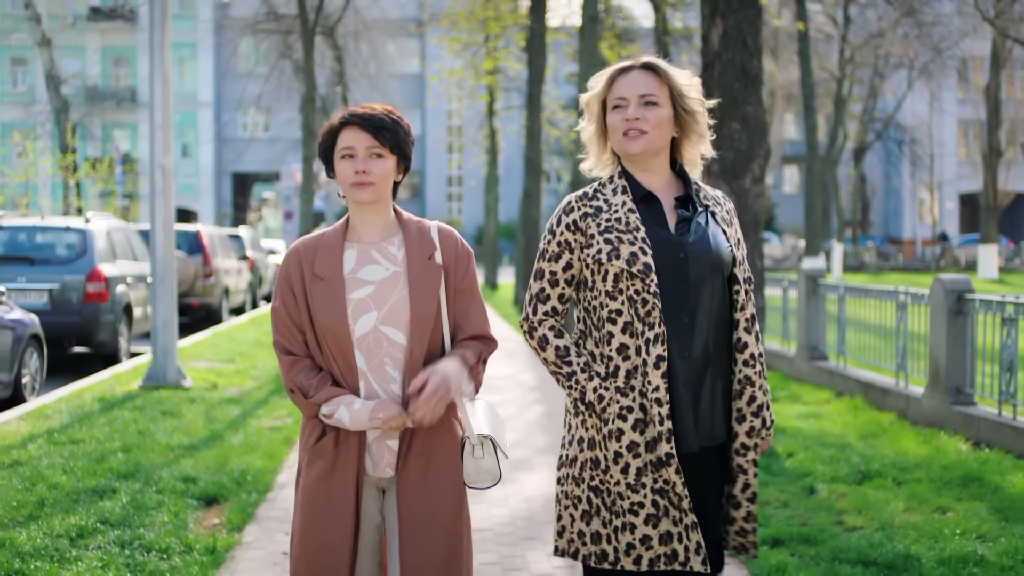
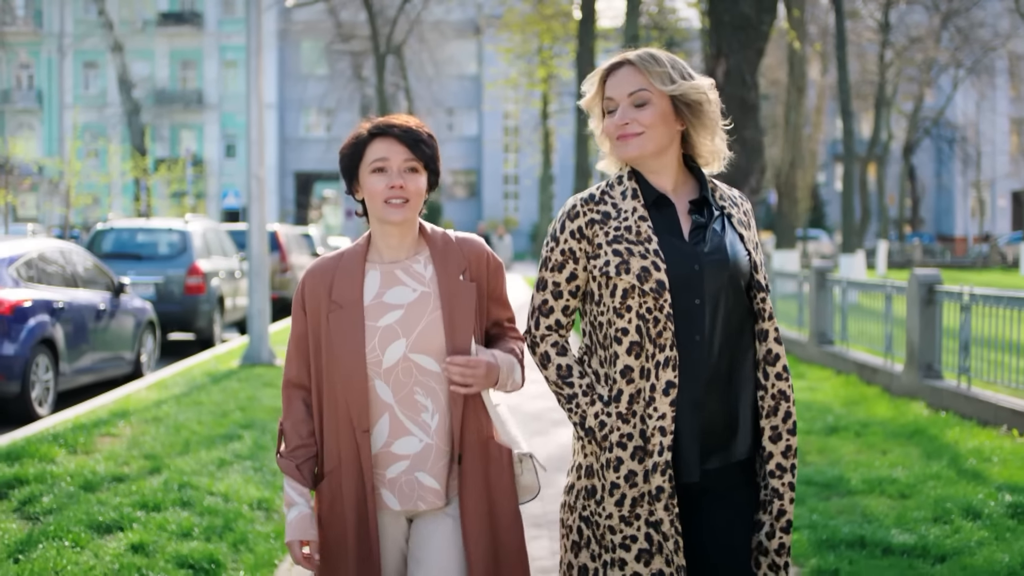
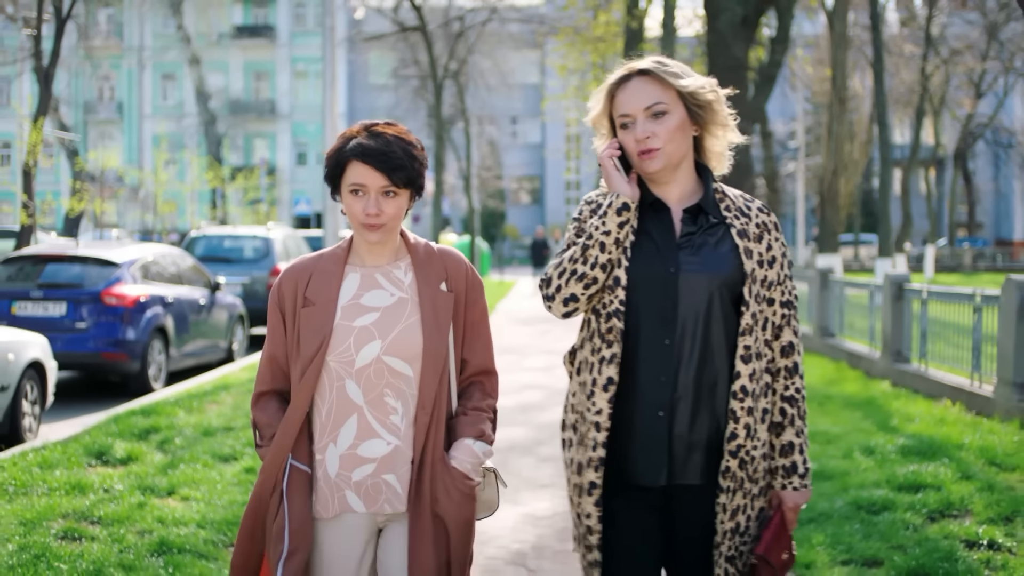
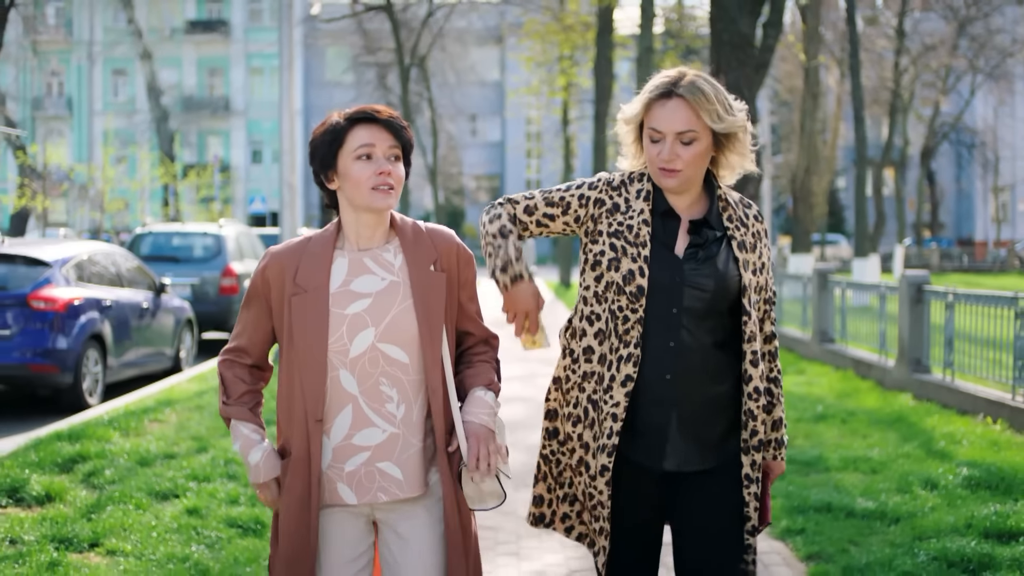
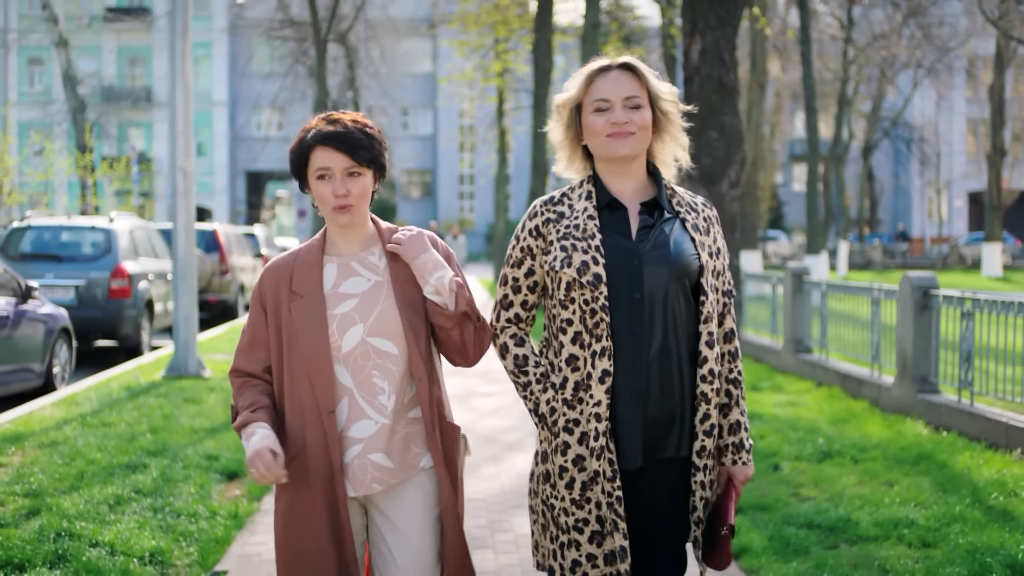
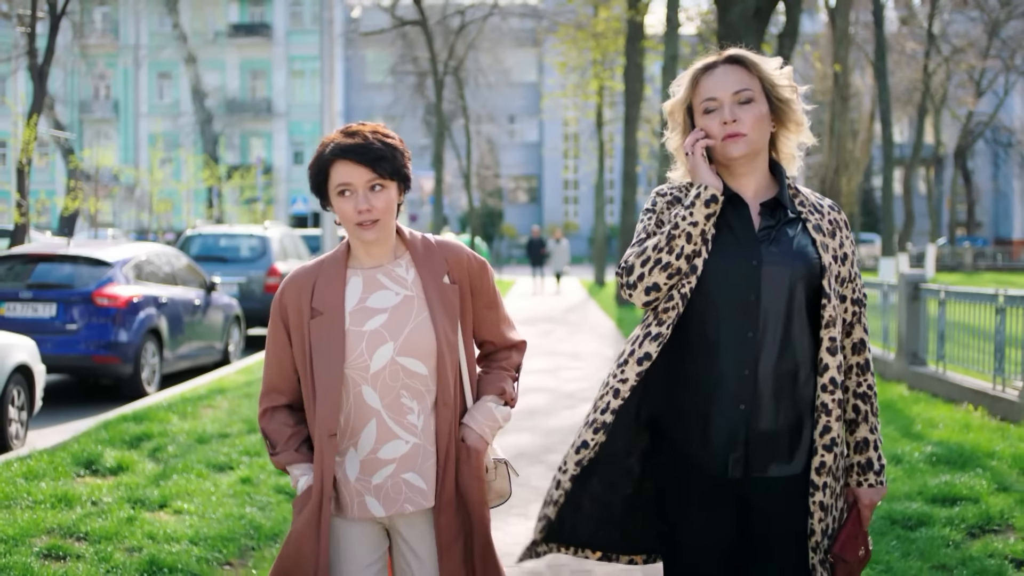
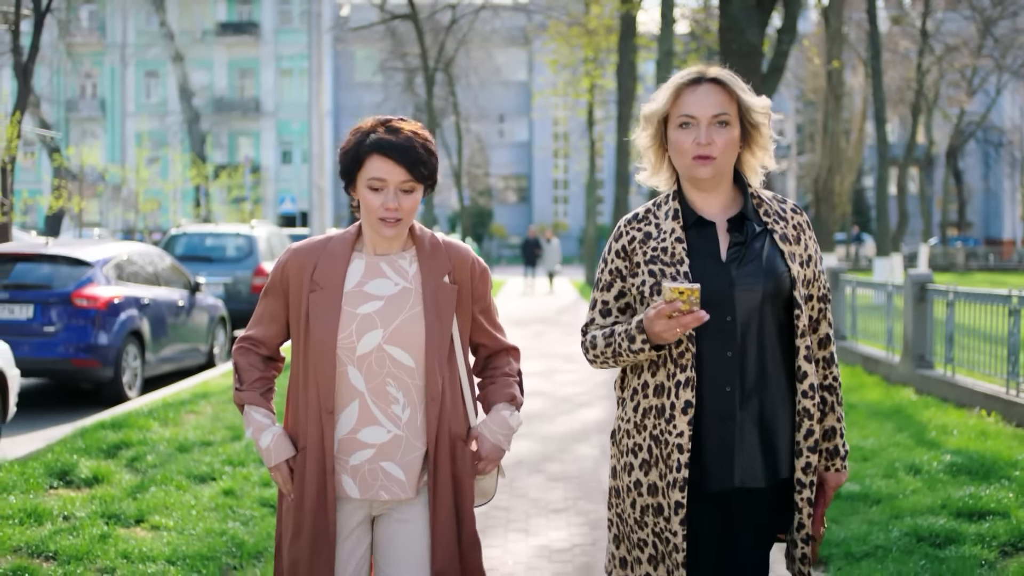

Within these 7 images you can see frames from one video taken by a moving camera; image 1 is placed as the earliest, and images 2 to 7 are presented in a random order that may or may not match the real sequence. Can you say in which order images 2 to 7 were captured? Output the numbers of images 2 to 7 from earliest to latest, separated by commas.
5, 2, 4, 7, 6, 3
